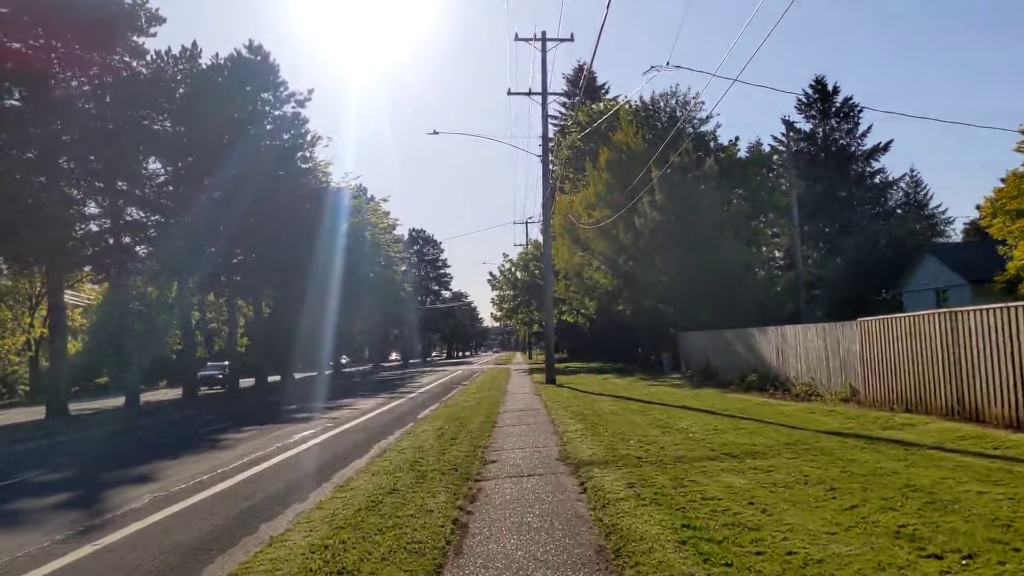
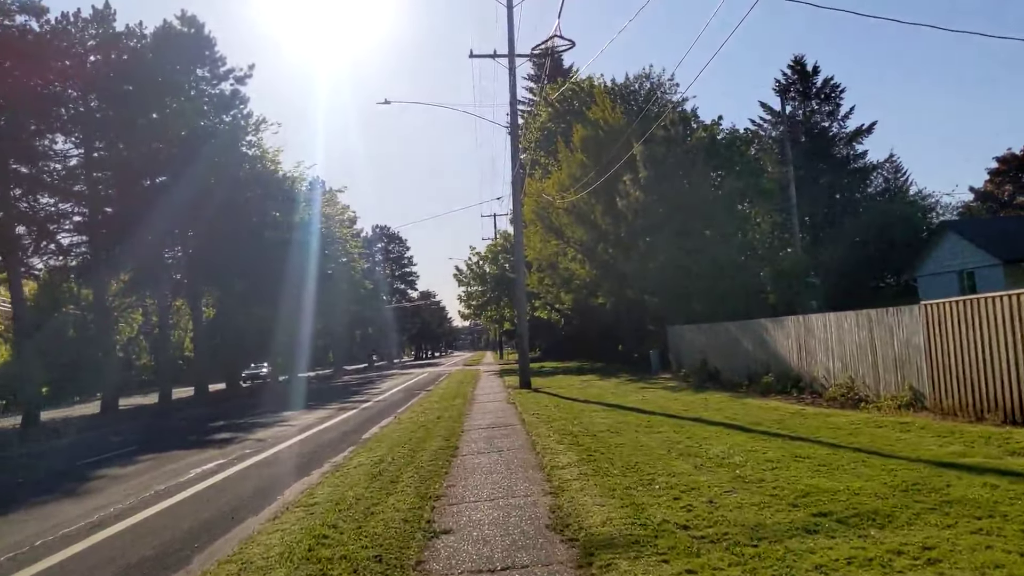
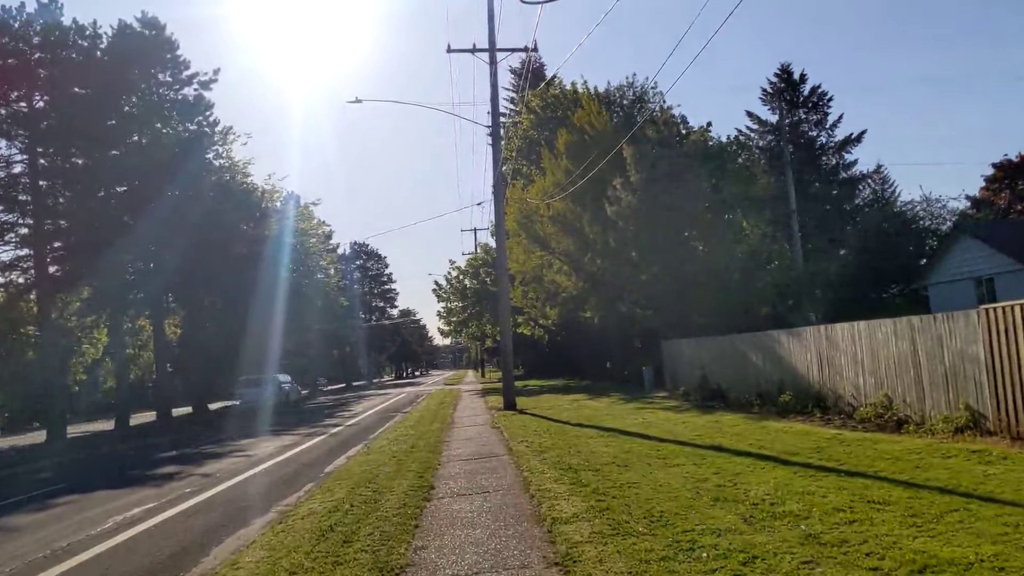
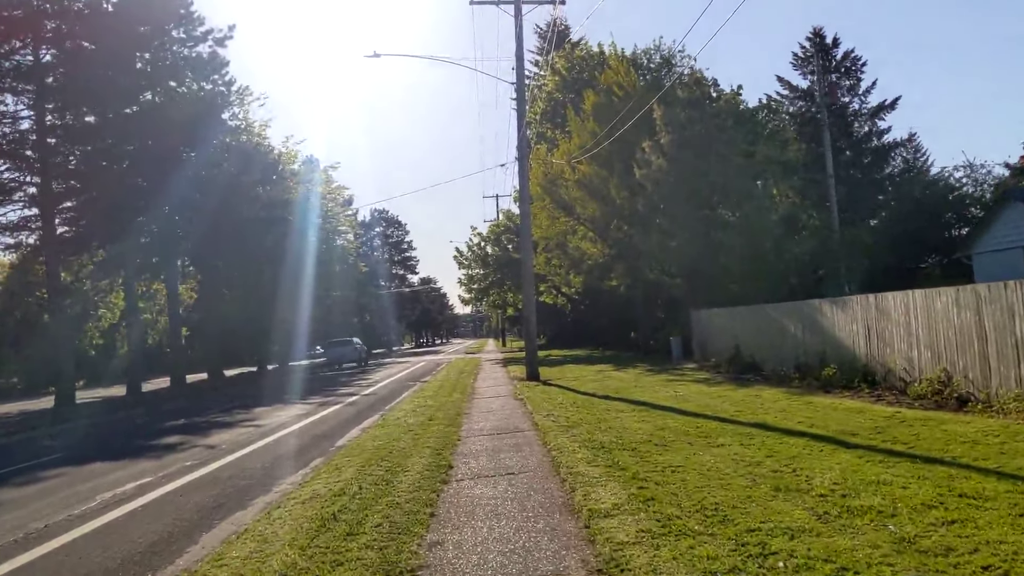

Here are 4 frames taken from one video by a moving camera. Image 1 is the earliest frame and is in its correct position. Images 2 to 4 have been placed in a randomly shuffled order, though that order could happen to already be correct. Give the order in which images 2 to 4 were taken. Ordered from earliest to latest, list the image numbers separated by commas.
2, 3, 4
